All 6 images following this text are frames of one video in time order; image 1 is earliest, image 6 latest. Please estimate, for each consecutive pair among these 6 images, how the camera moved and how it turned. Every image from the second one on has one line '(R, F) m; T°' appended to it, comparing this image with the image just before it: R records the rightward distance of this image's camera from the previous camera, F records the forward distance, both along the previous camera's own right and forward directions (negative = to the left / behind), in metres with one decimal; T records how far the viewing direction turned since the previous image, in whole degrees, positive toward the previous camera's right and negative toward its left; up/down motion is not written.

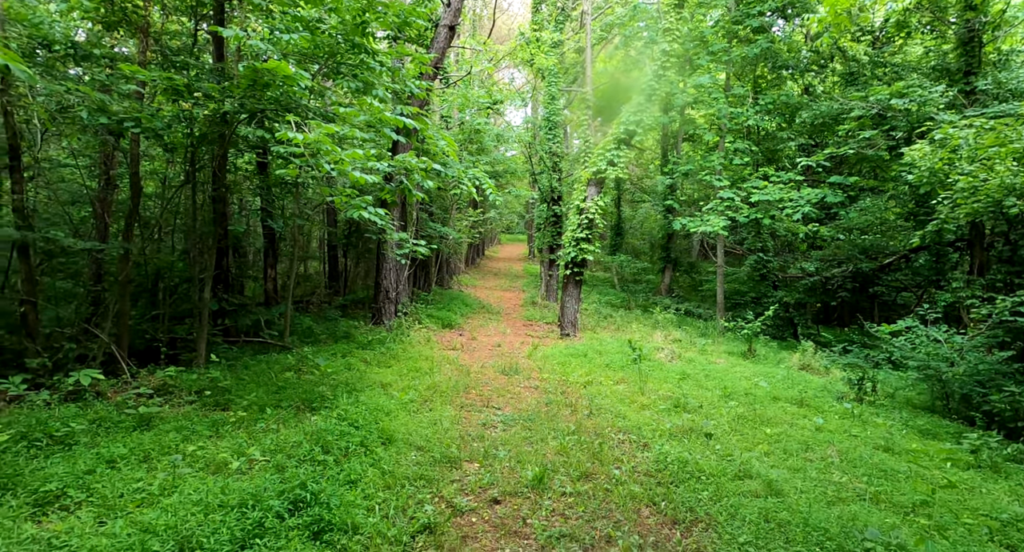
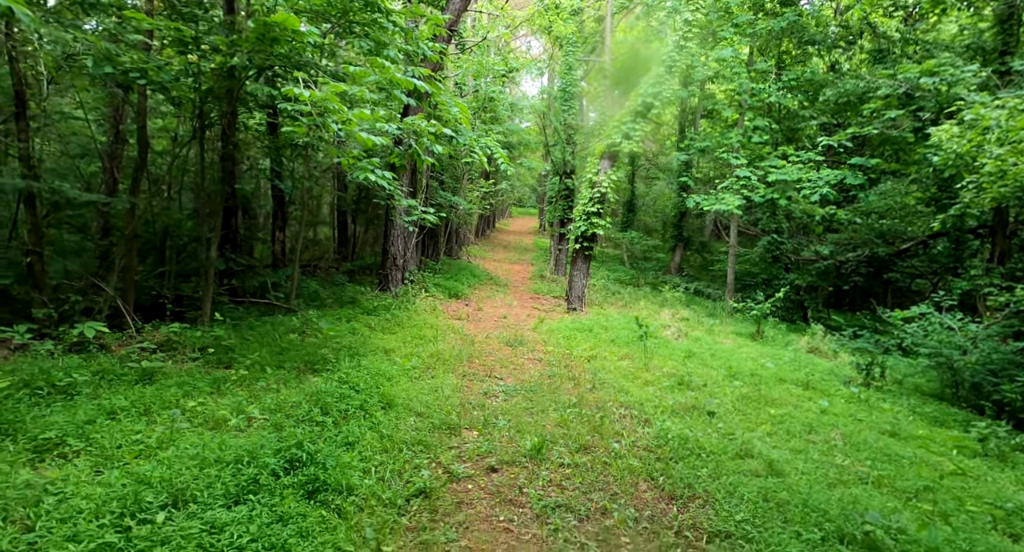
(0.0, +0.1) m; -1°
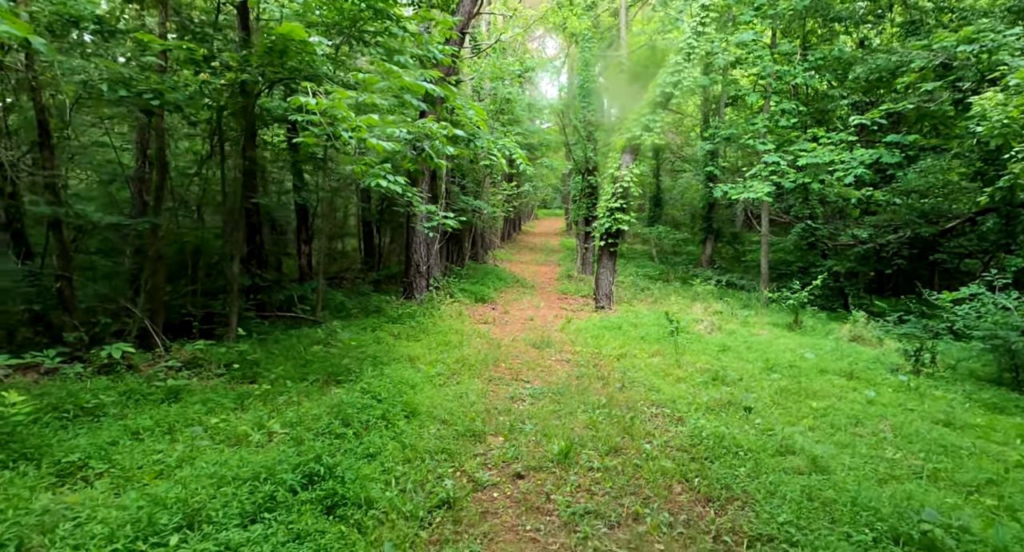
(+0.1, +0.2) m; -3°
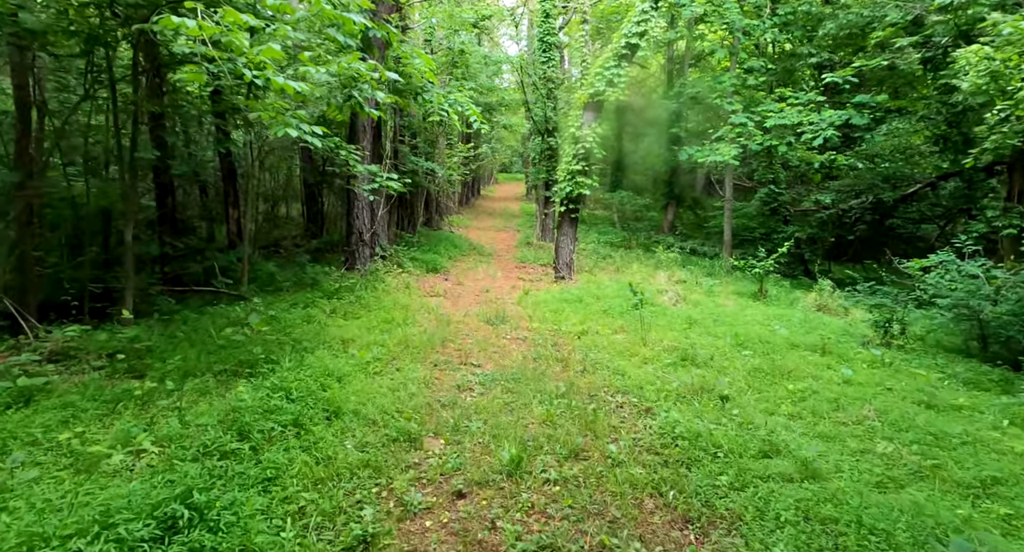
(+0.2, +0.9) m; +4°
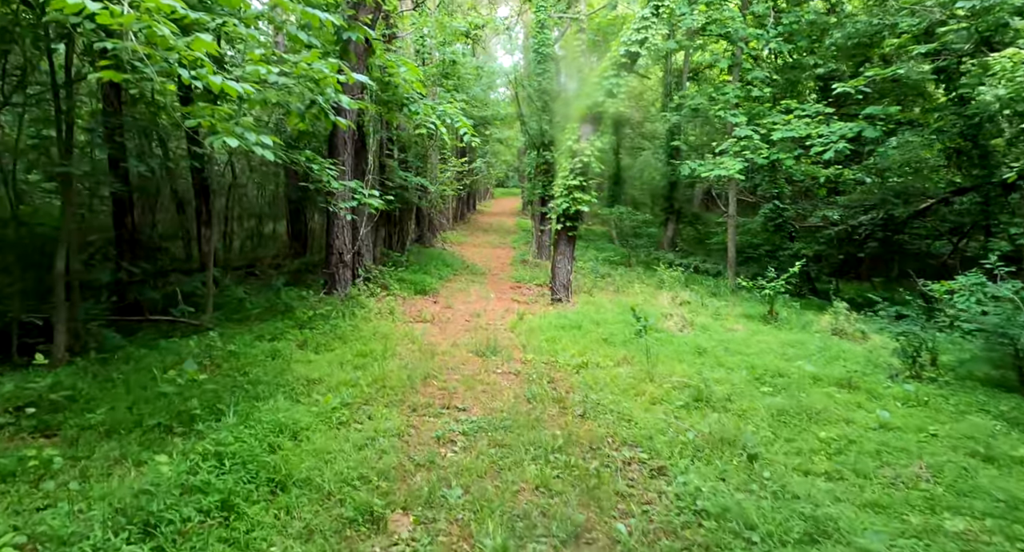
(+0.1, +0.8) m; 0°
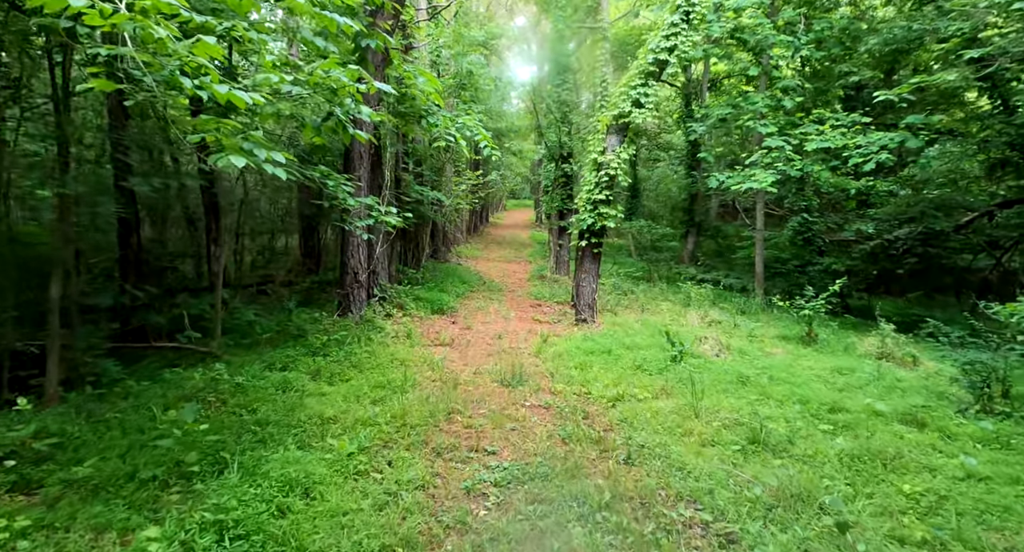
(-0.2, +0.6) m; -1°
